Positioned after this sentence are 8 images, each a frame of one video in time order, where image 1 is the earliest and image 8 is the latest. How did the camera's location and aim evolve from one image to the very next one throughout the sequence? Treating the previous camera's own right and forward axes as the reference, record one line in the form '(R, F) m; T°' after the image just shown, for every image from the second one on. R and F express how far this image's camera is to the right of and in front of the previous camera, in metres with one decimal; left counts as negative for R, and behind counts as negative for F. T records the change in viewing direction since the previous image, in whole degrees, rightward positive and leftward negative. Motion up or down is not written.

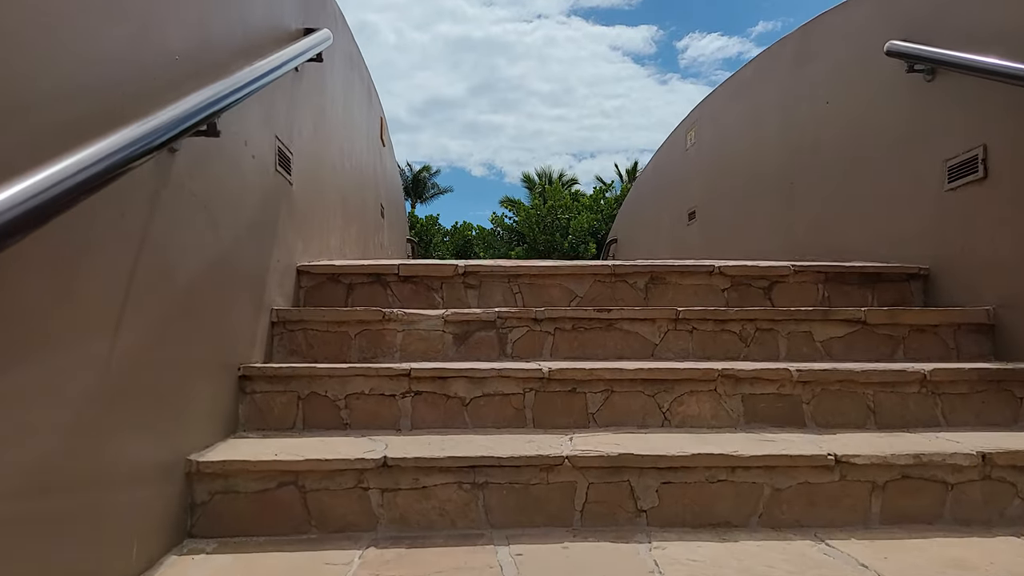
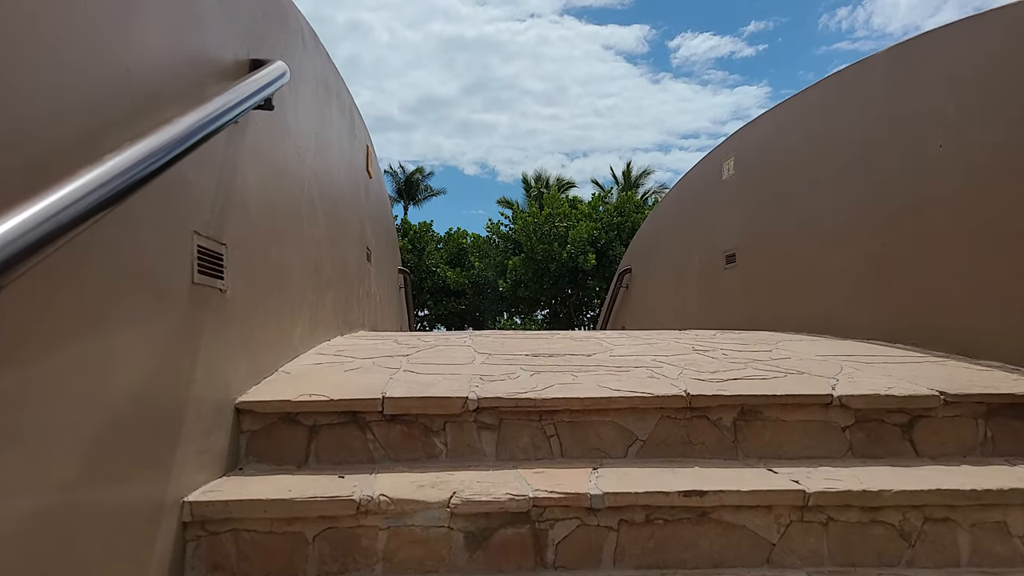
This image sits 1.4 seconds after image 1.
(-0.1, +0.8) m; +1°
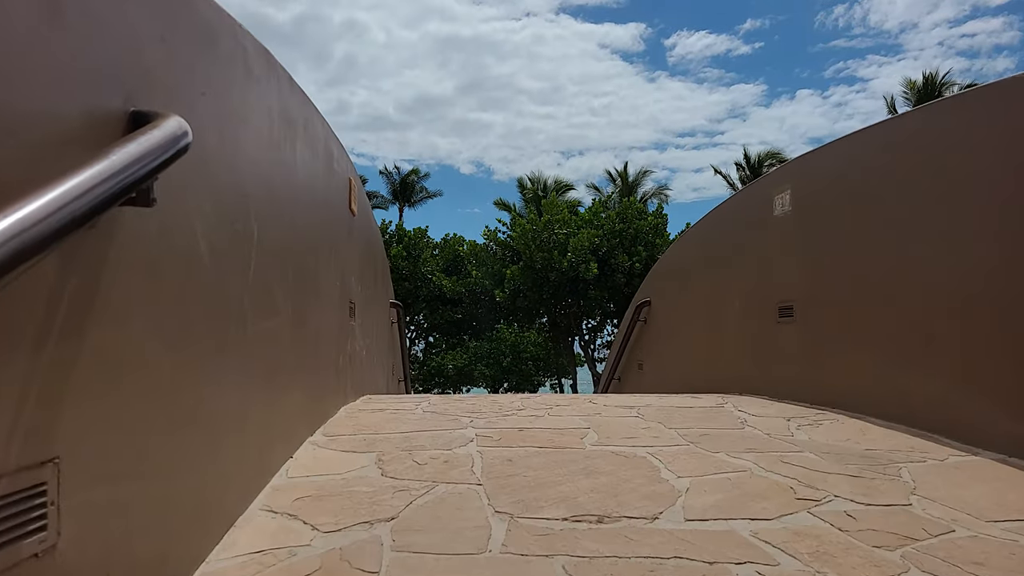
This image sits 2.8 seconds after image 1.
(-0.1, +0.8) m; 0°
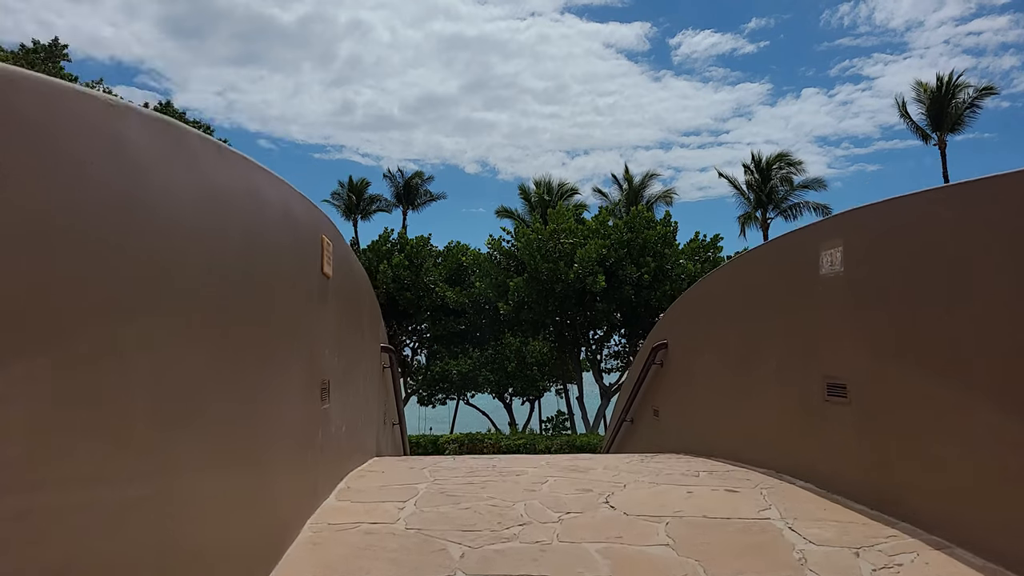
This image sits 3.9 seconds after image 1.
(0.0, +0.6) m; 0°
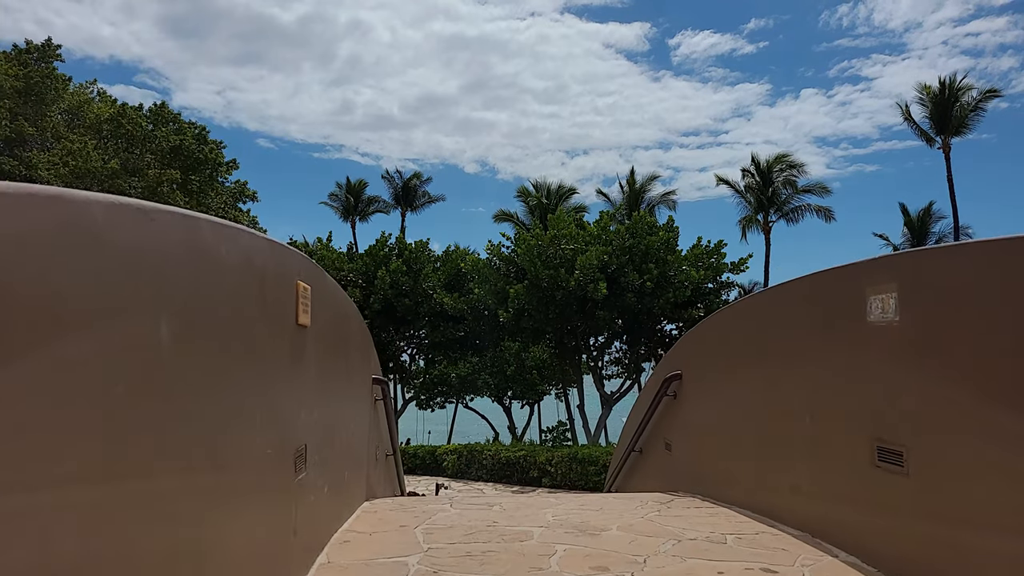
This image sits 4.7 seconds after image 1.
(0.0, +0.4) m; 0°
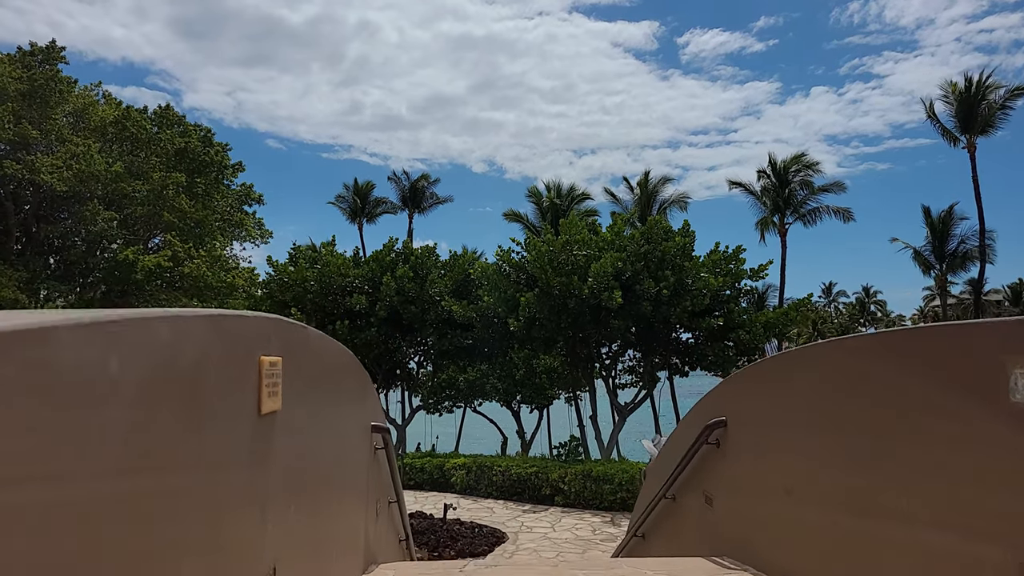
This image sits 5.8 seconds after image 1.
(-0.1, +0.7) m; -1°
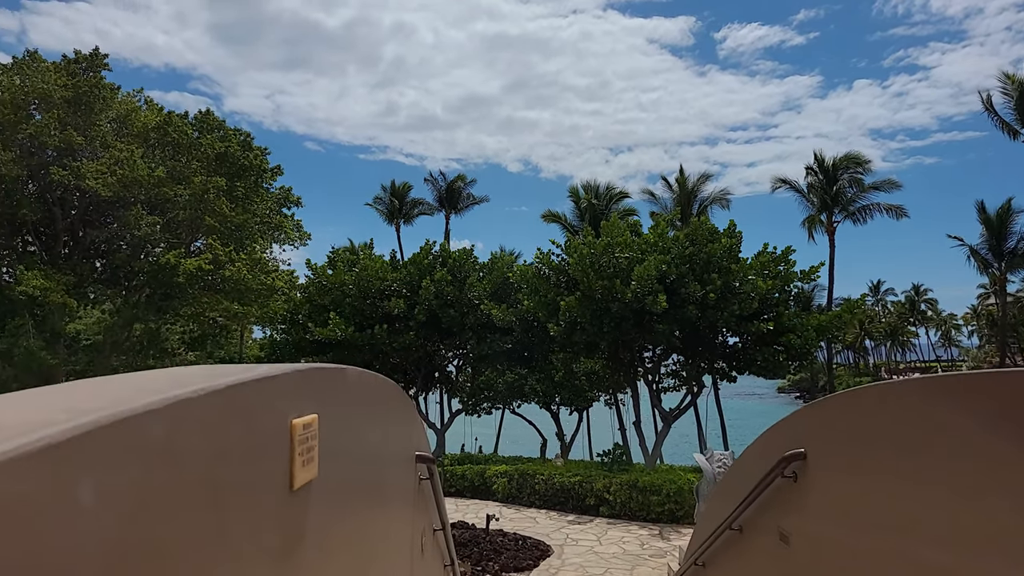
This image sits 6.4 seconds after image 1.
(-0.1, +0.4) m; -3°
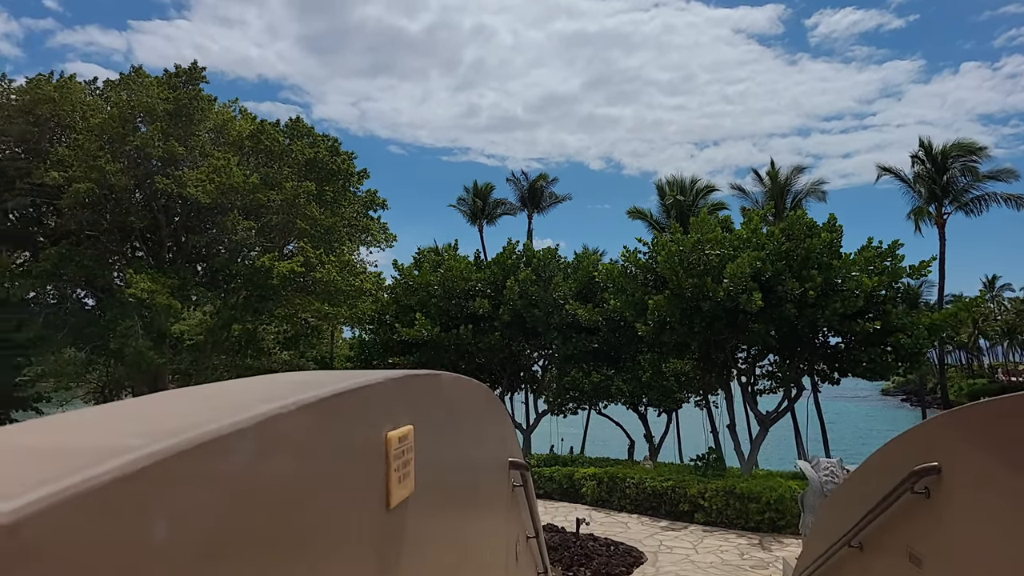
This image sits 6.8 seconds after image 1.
(-0.1, +0.3) m; -6°
